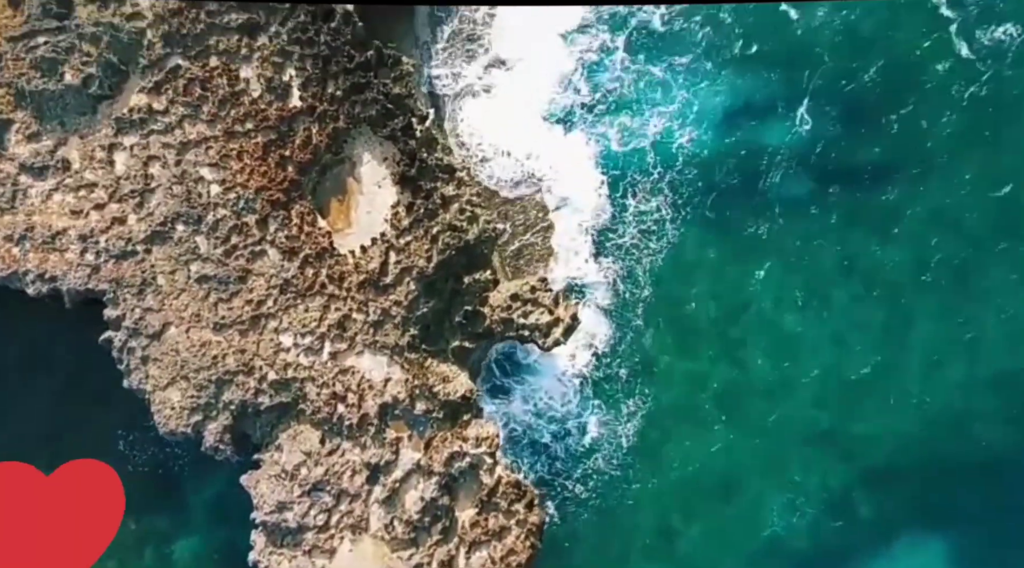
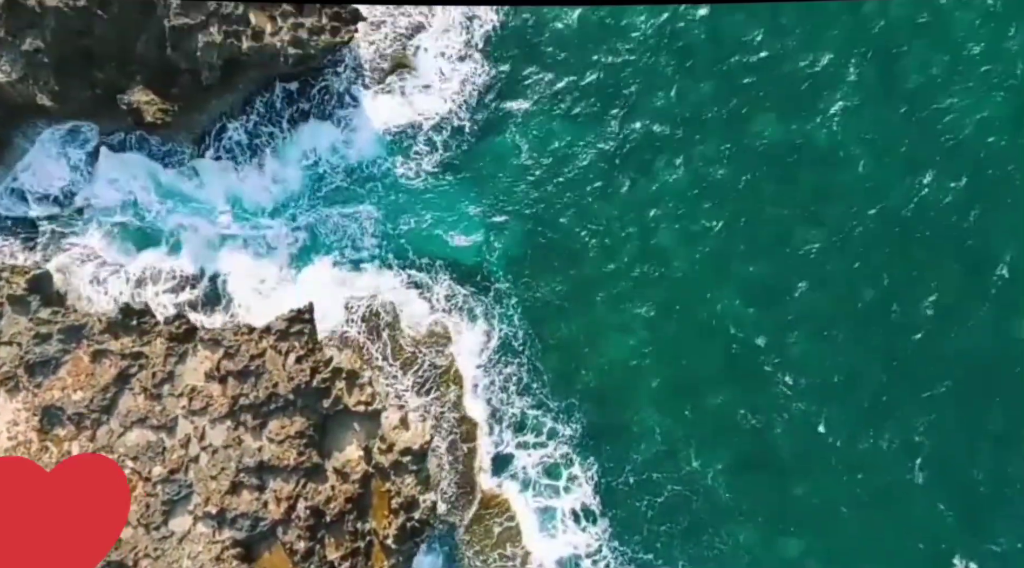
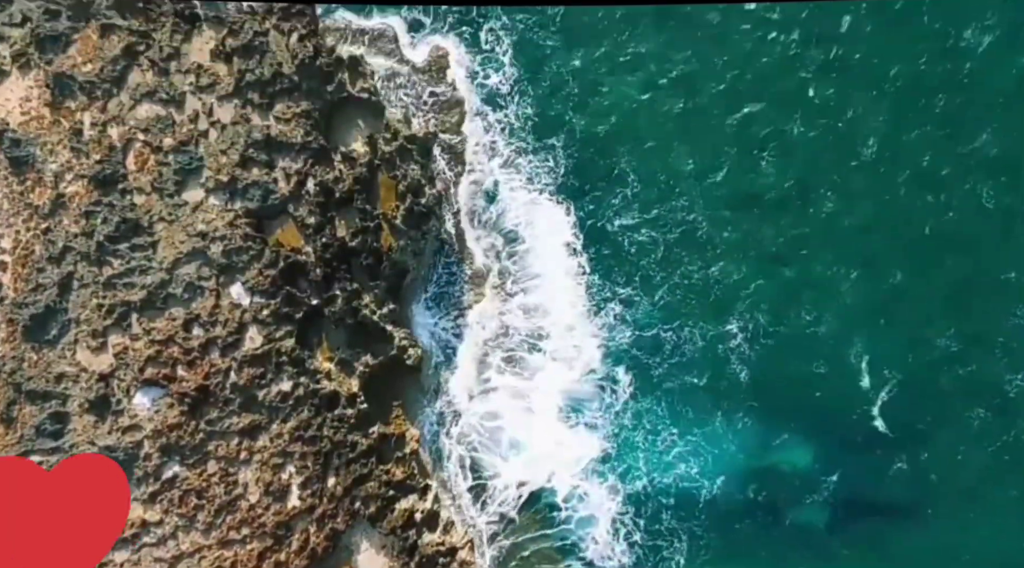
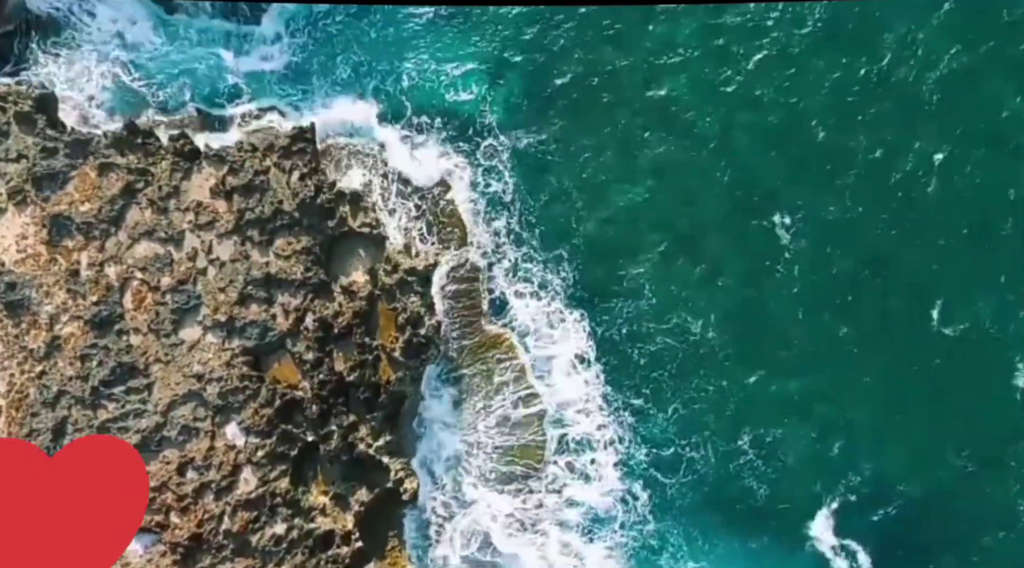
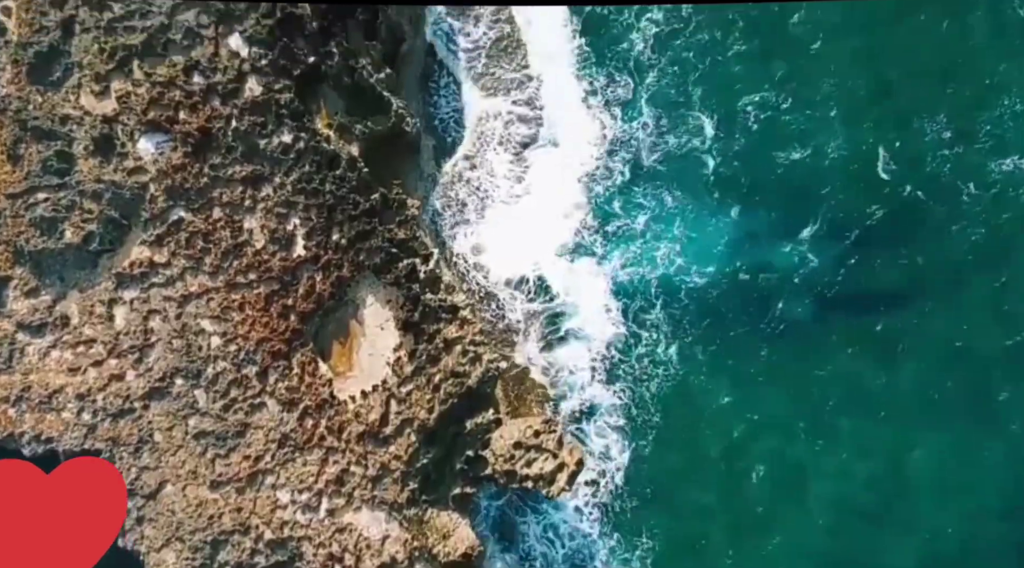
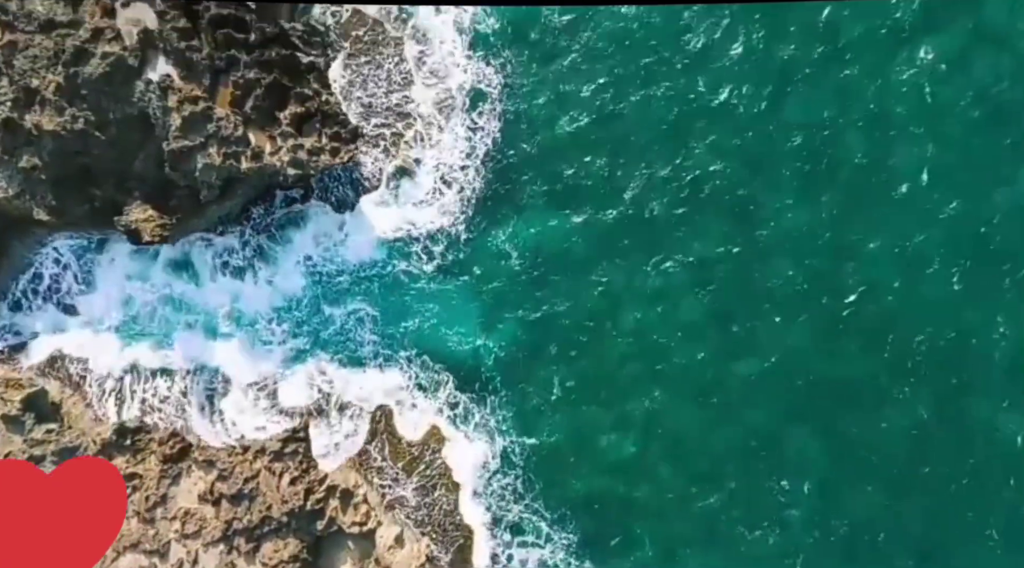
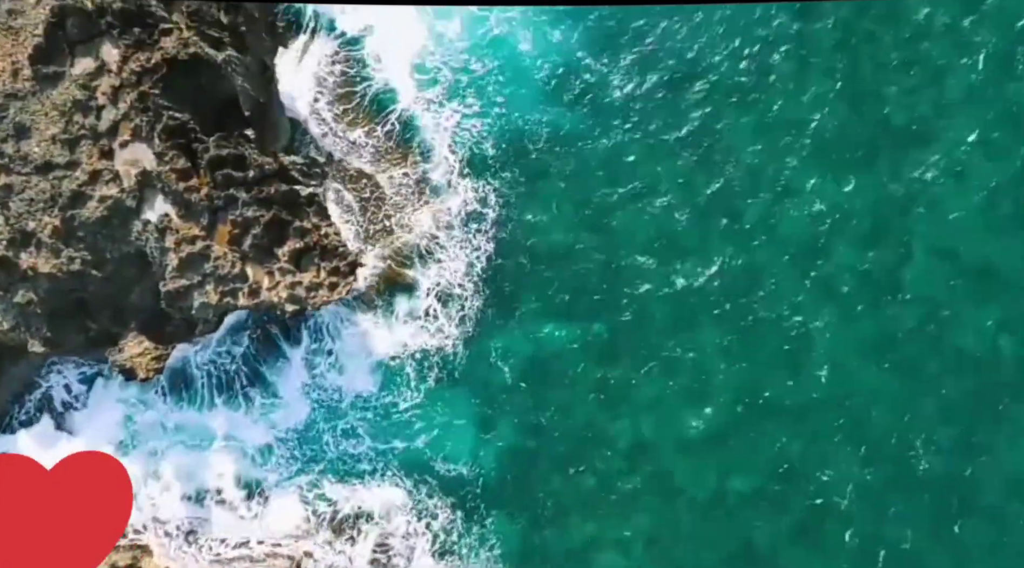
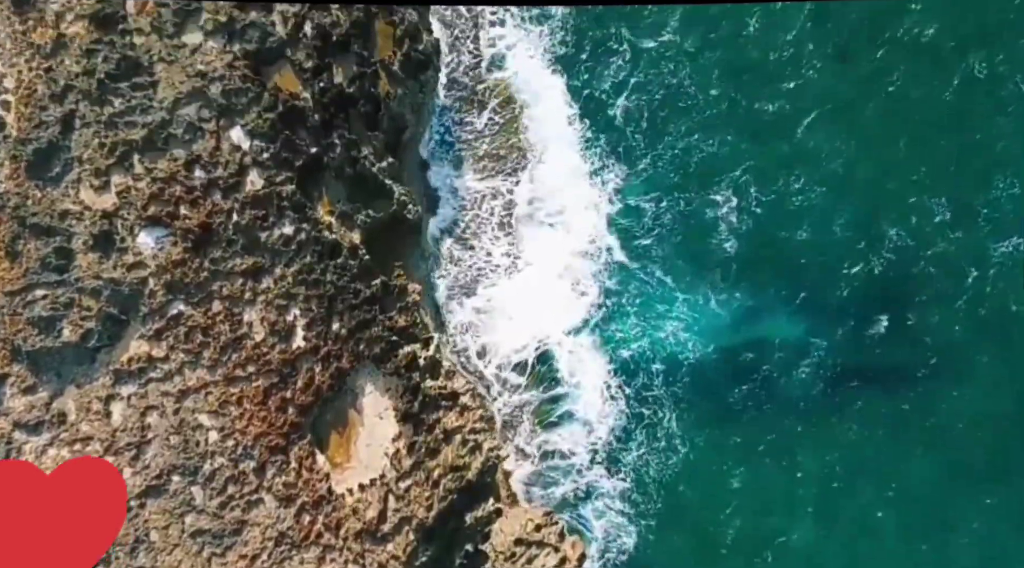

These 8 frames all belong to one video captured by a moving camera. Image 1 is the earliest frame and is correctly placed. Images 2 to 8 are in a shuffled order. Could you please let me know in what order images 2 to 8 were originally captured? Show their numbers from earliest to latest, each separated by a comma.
5, 8, 3, 4, 2, 6, 7
